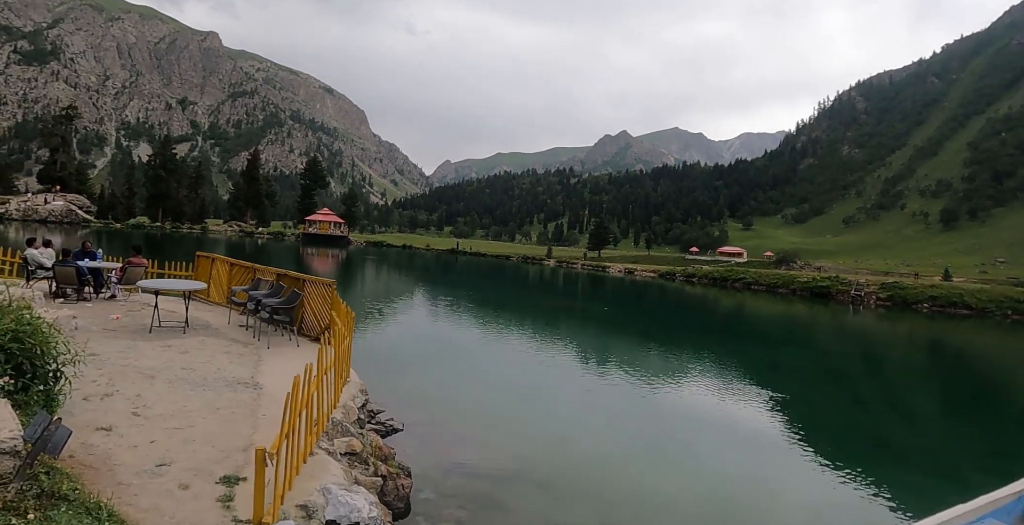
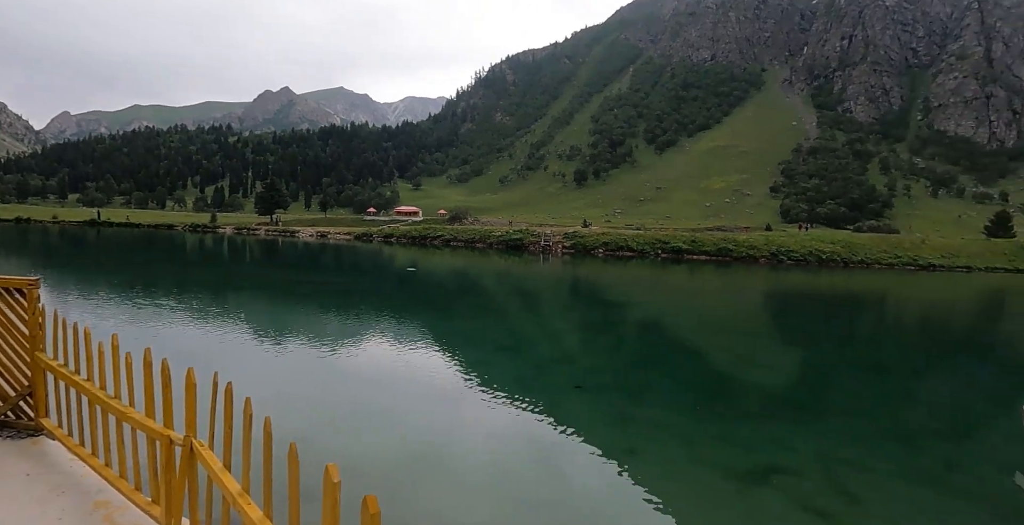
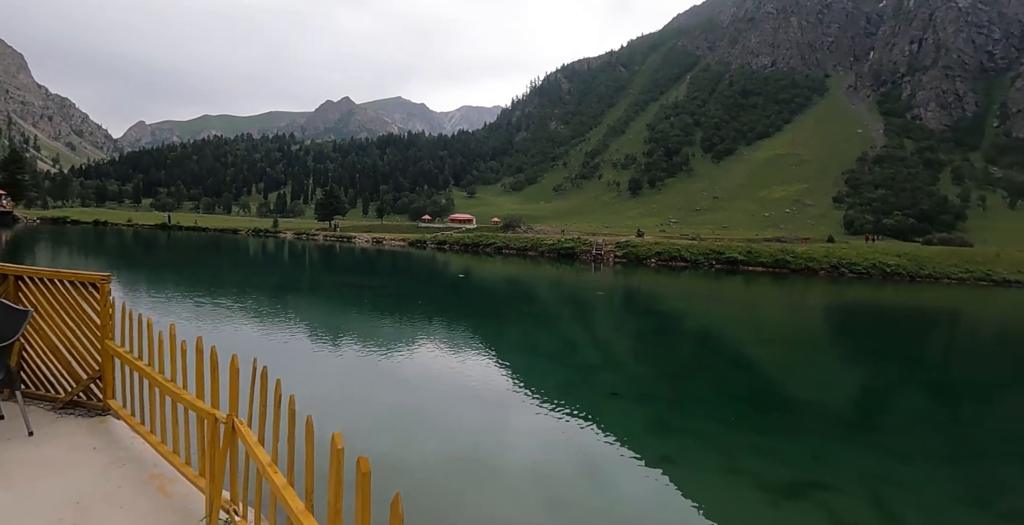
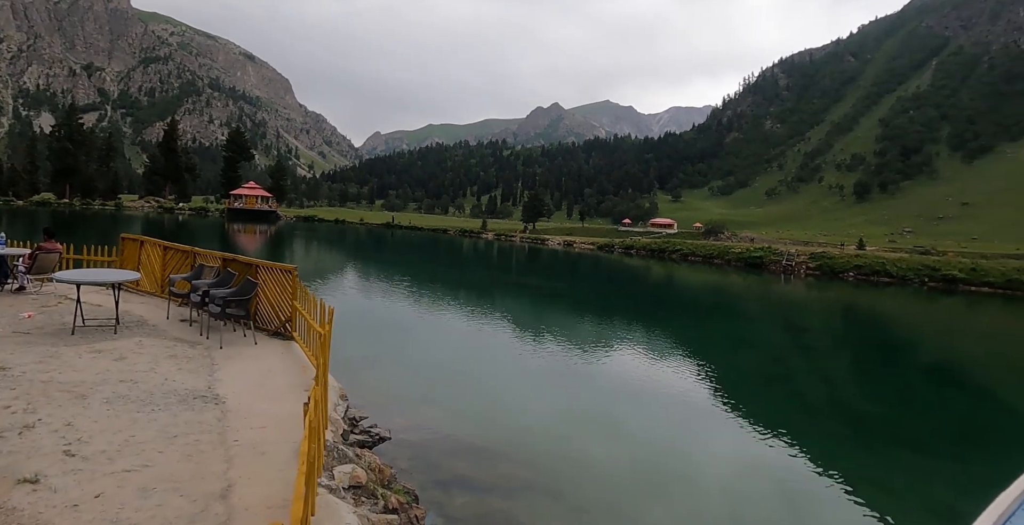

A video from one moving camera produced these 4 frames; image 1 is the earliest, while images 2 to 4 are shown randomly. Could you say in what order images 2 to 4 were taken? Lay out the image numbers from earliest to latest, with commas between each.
4, 3, 2
